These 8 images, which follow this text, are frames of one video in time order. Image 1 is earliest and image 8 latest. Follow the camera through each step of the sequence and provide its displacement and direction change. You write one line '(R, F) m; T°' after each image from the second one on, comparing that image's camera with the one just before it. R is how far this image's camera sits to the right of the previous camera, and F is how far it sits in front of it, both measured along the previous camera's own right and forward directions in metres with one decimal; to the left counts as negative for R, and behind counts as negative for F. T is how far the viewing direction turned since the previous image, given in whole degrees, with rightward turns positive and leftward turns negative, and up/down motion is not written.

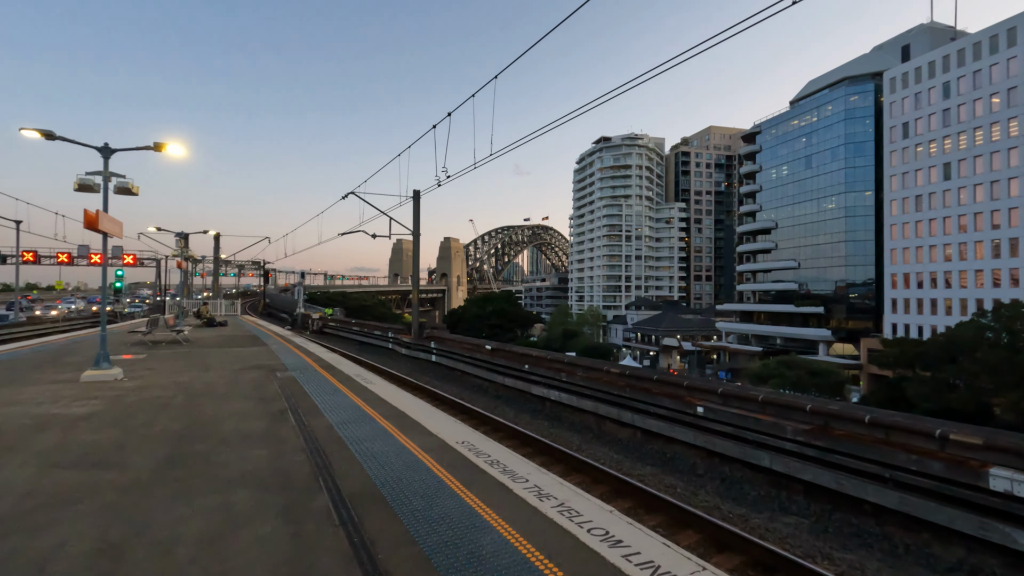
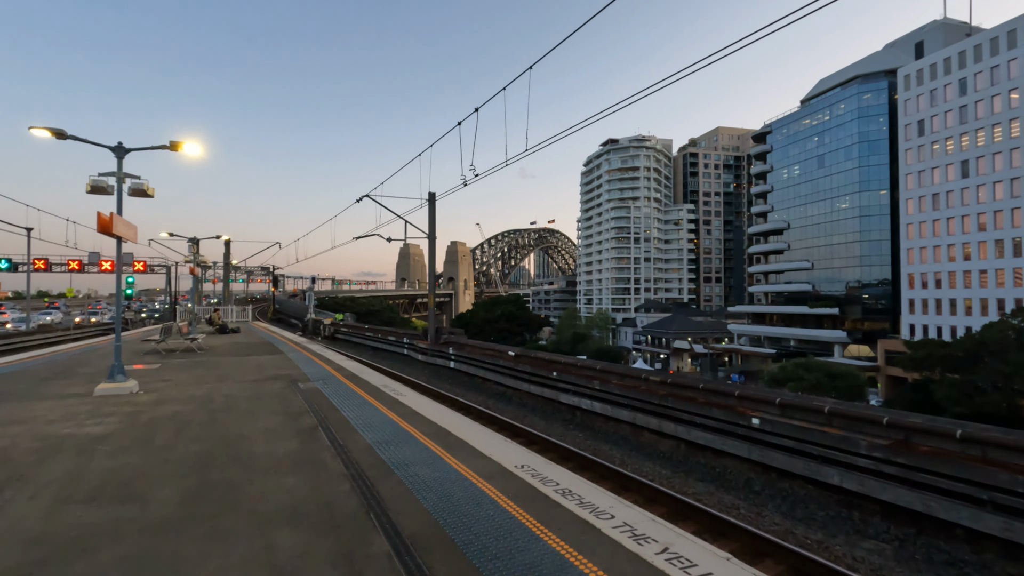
(-0.5, +0.6) m; -1°
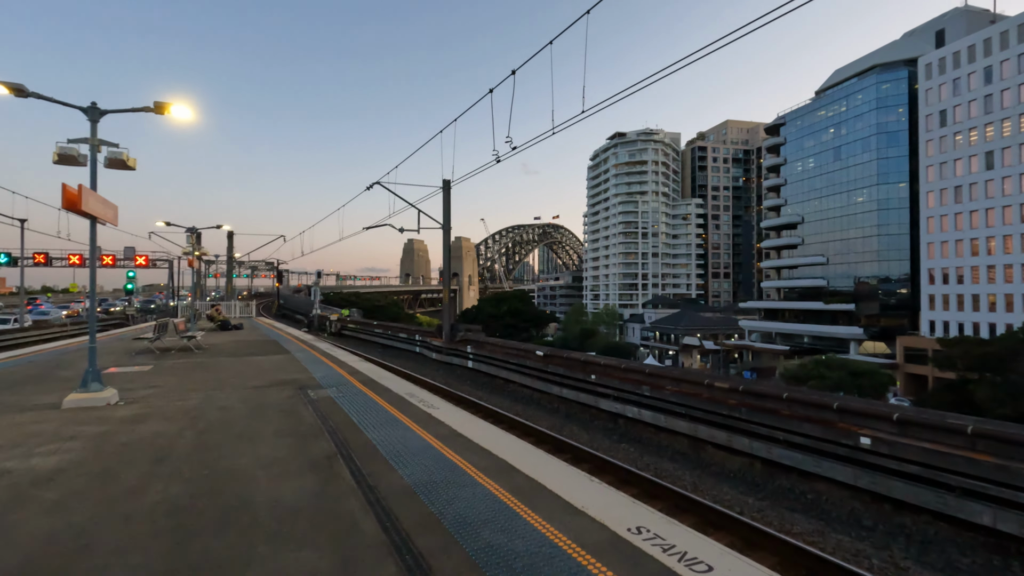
(-0.7, +1.5) m; 0°
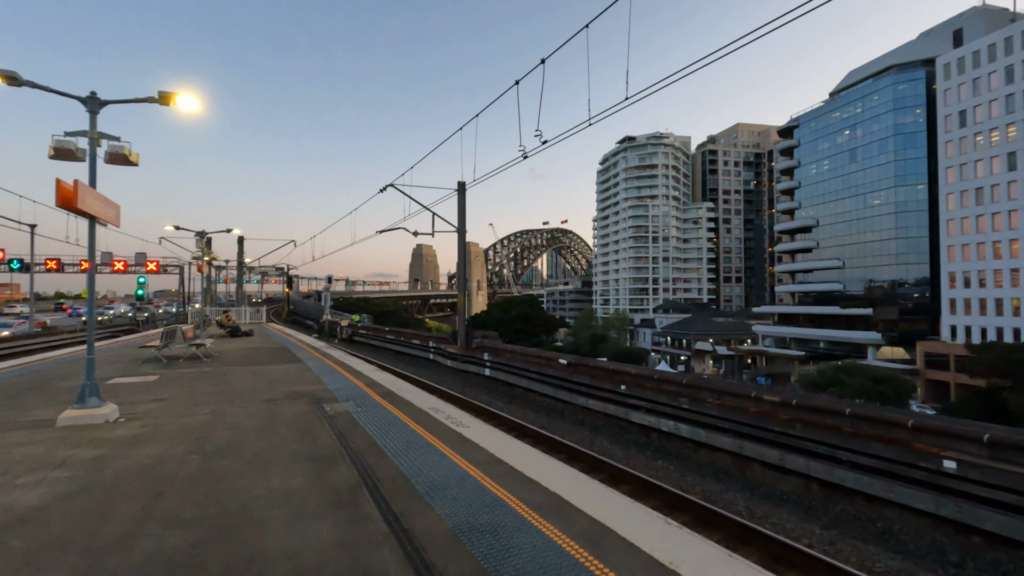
(-0.4, +0.7) m; -1°
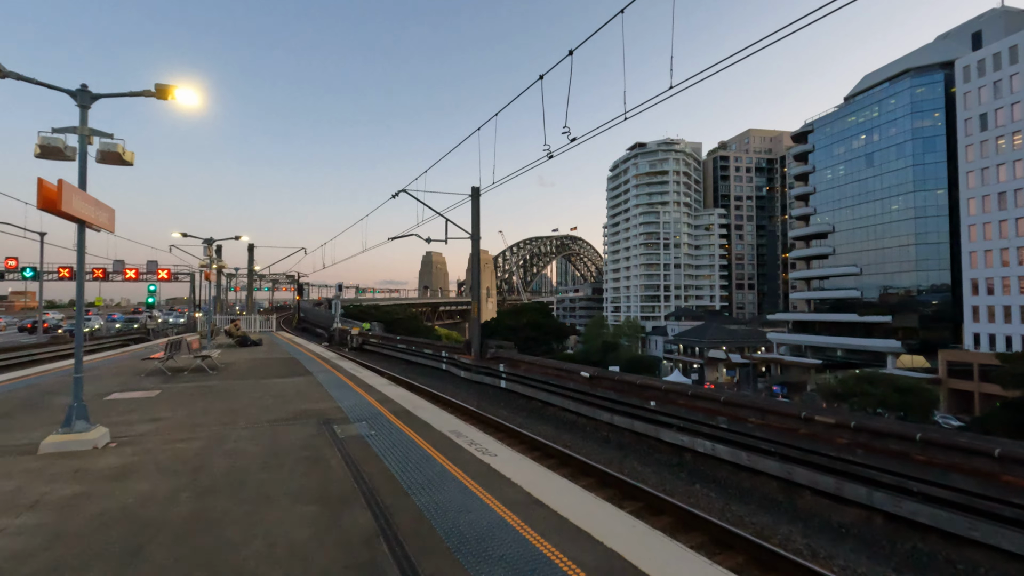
(-0.2, +0.7) m; -1°
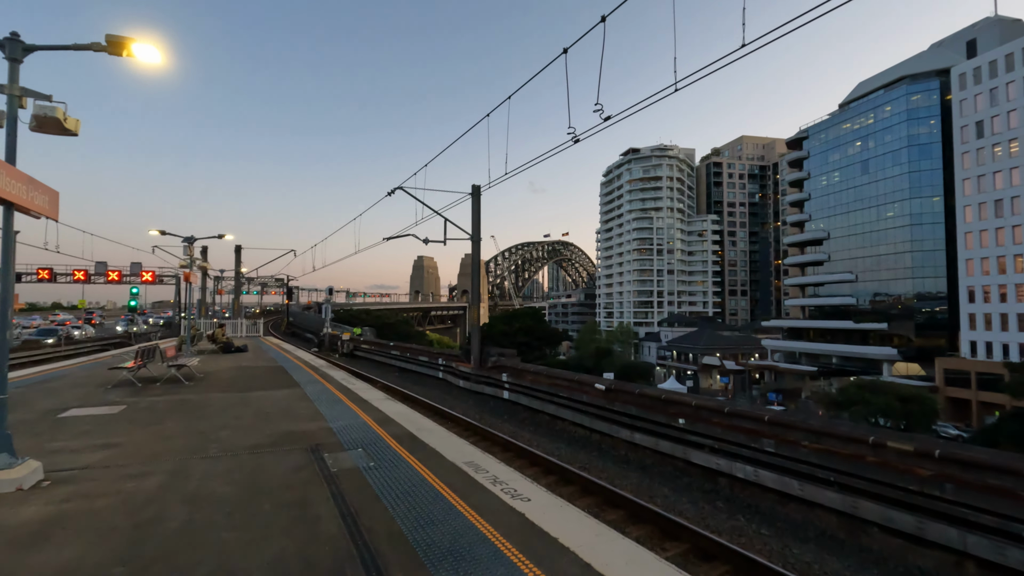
(-0.4, +1.2) m; +1°
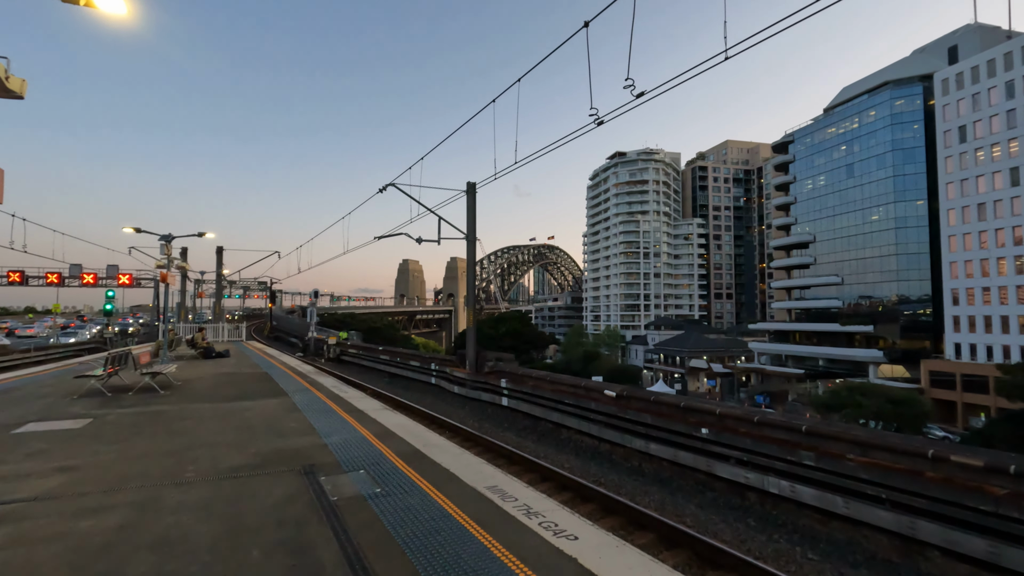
(-0.4, +0.8) m; +2°
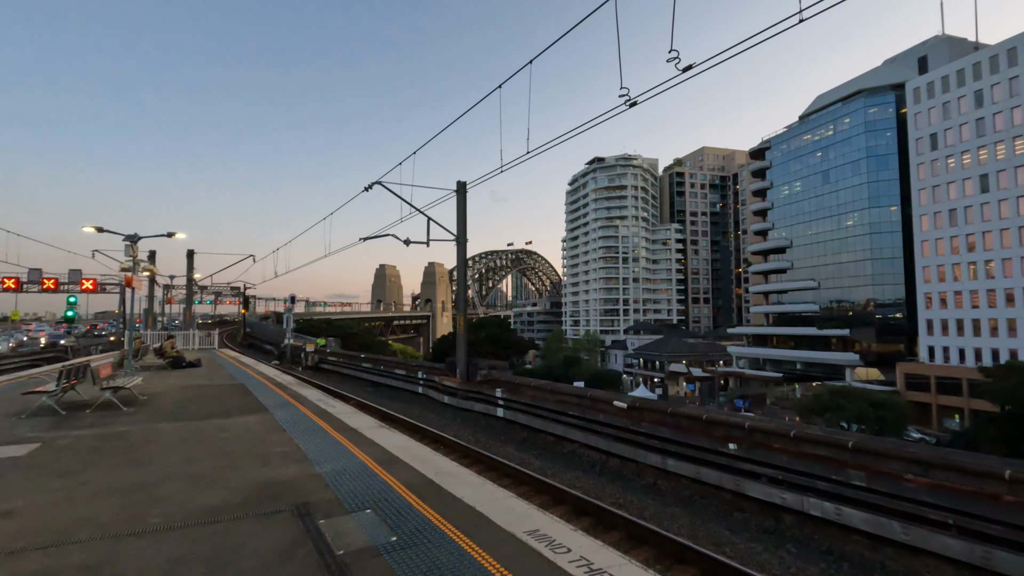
(-0.5, +0.9) m; +2°
